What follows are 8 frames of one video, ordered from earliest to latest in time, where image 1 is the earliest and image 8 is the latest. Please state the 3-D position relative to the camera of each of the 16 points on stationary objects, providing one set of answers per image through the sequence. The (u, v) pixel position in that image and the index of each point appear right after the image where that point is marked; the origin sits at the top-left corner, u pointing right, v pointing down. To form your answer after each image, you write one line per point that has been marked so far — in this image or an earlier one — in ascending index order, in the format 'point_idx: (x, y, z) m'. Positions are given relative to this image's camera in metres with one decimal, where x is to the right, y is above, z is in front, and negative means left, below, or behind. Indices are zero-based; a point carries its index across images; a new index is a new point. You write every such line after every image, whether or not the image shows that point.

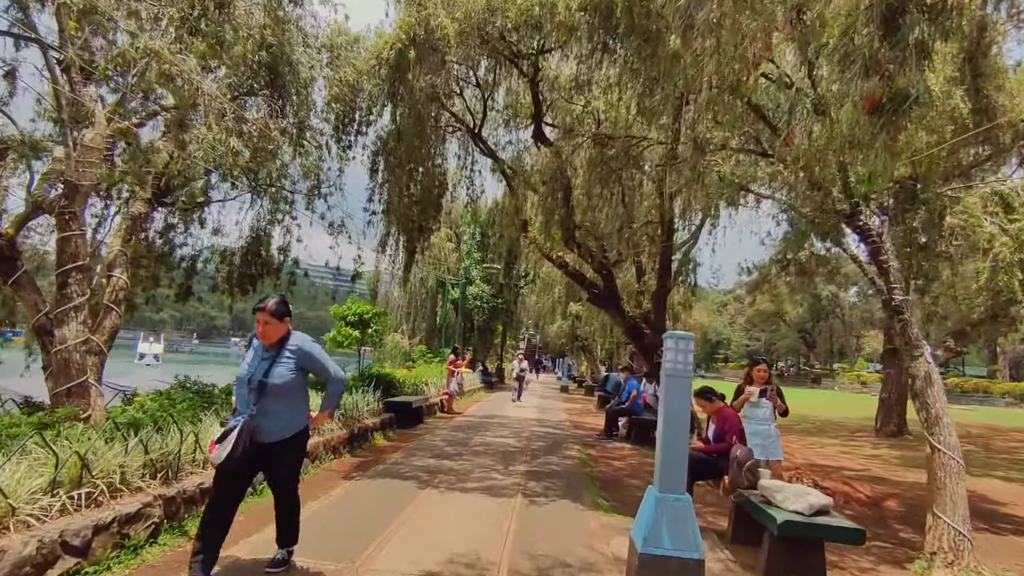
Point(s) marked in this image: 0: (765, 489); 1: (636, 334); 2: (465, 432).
0: (+2.0, -1.6, +4.5) m
1: (+2.7, -1.0, +12.3) m
2: (-0.9, -2.9, +11.2) m
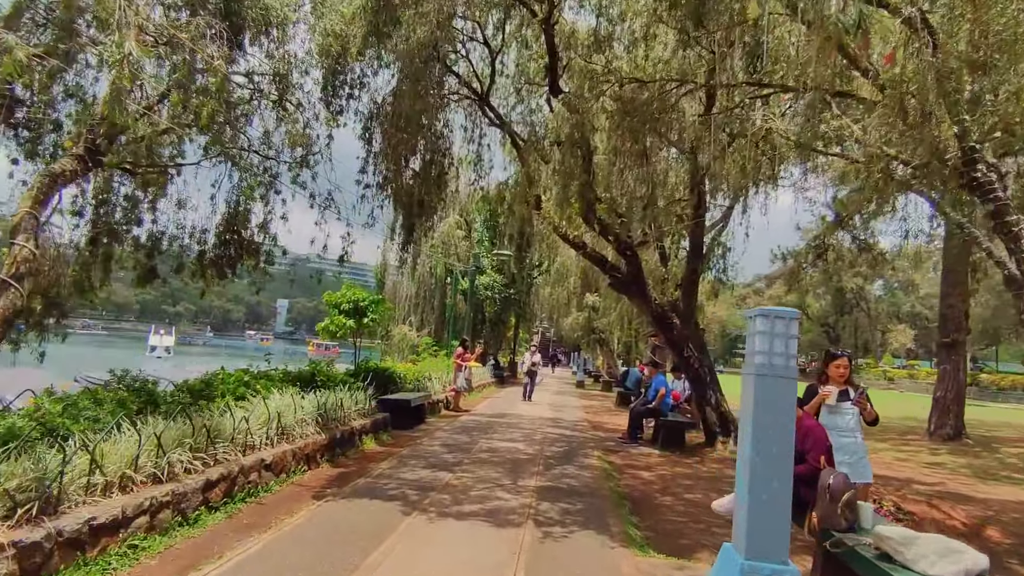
0: (+2.1, -1.4, +3.1) m
1: (+2.9, -0.7, +10.9) m
2: (-0.8, -2.6, +9.9) m
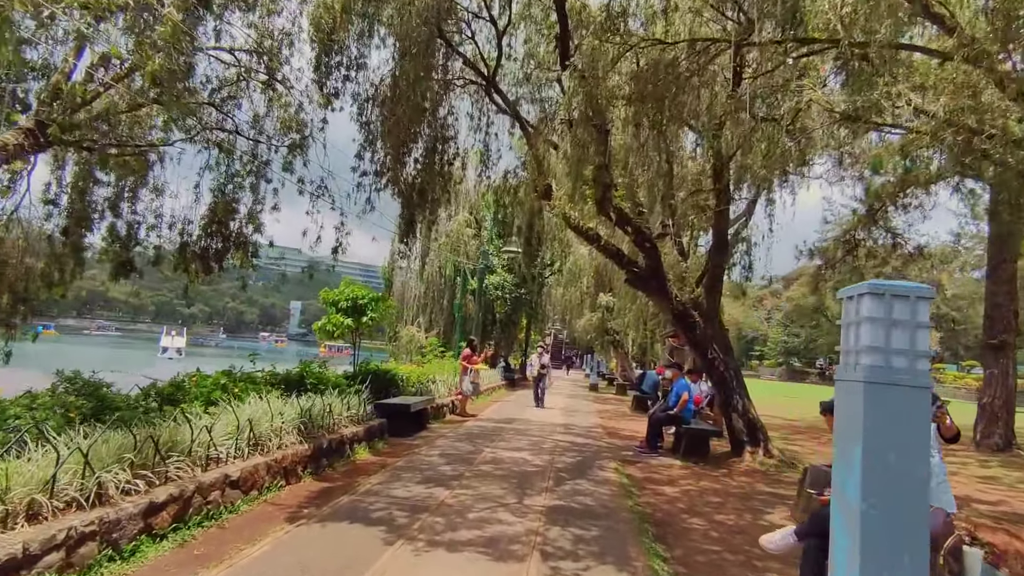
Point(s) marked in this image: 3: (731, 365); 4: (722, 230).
0: (+2.0, -1.3, +2.3) m
1: (+3.1, -0.6, +10.0) m
2: (-0.6, -2.5, +9.1) m
3: (+3.8, -1.4, +9.8) m
4: (+4.0, +1.1, +10.8) m
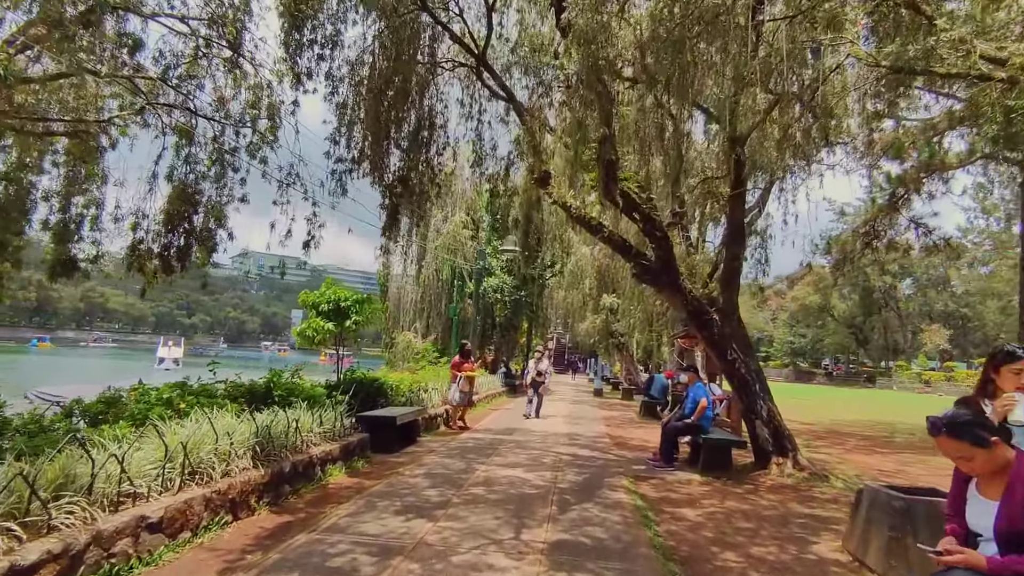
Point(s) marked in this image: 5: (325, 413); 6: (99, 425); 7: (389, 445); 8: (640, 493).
0: (+2.0, -1.1, +1.3) m
1: (+3.0, -0.5, +9.1) m
2: (-0.6, -2.5, +8.1) m
3: (+3.8, -1.3, +8.9) m
4: (+3.9, +1.2, +9.8) m
5: (-2.4, -1.6, +7.2) m
6: (-3.6, -1.2, +4.8) m
7: (-1.9, -2.4, +8.7) m
8: (+1.6, -2.5, +6.8) m
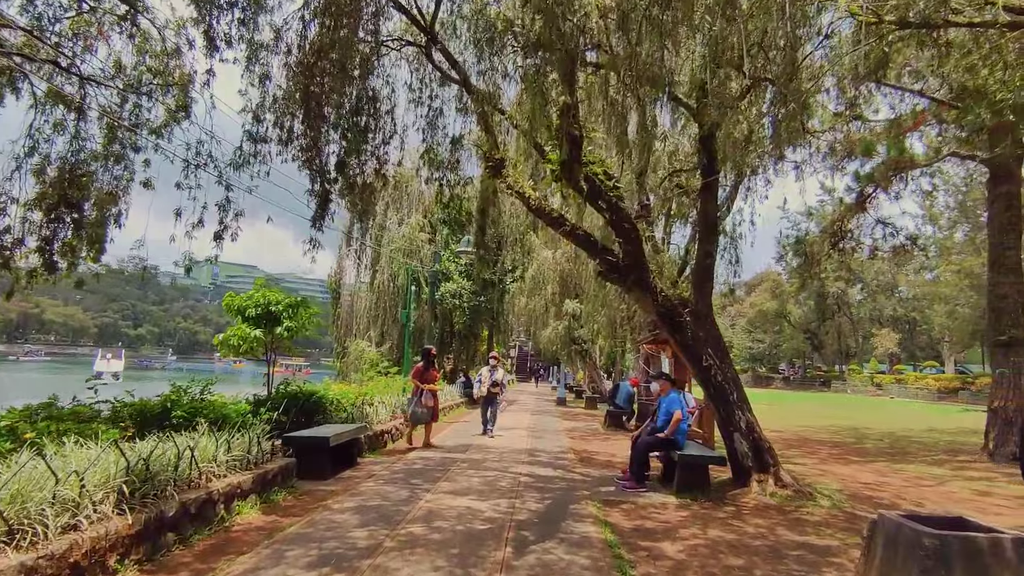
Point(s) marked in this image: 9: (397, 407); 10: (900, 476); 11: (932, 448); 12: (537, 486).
0: (+1.8, -1.0, +0.4) m
1: (+2.3, -0.5, +8.2) m
2: (-1.3, -2.5, +7.1) m
3: (+3.1, -1.2, +8.1) m
4: (+3.2, +1.2, +9.1) m
5: (-2.9, -1.6, +6.0) m
6: (-3.9, -1.1, +3.6) m
7: (-2.5, -2.4, +7.5) m
8: (+1.0, -2.5, +5.9) m
9: (-2.6, -2.6, +12.4) m
10: (+6.7, -3.2, +9.7) m
11: (+10.1, -3.8, +13.4) m
12: (+0.3, -2.6, +7.5) m
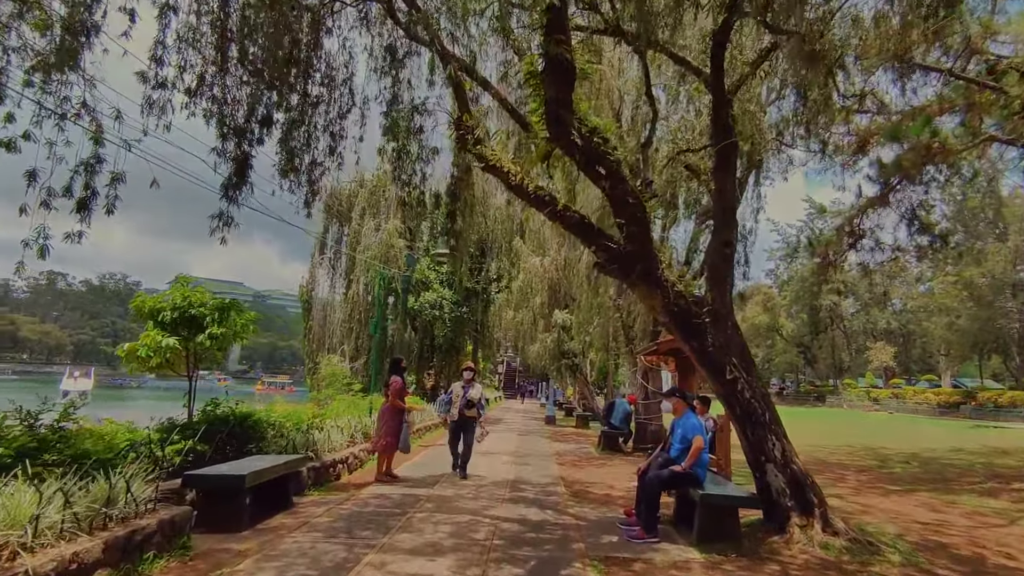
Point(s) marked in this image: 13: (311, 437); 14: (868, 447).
0: (+1.7, -0.7, -1.2) m
1: (+2.1, -0.5, +6.6) m
2: (-1.5, -2.4, +5.3) m
3: (+2.8, -1.2, +6.5) m
4: (+2.9, +1.3, +7.6) m
5: (-3.1, -1.5, +4.2) m
6: (-4.1, -0.9, +1.8) m
7: (-2.8, -2.4, +5.8) m
8: (+0.8, -2.3, +4.2) m
9: (-2.9, -2.7, +10.7) m
10: (+6.4, -3.2, +8.1) m
11: (+9.7, -3.9, +11.9) m
12: (+0.1, -2.6, +5.8) m
13: (-3.1, -2.3, +8.8) m
14: (+11.0, -4.9, +17.4) m
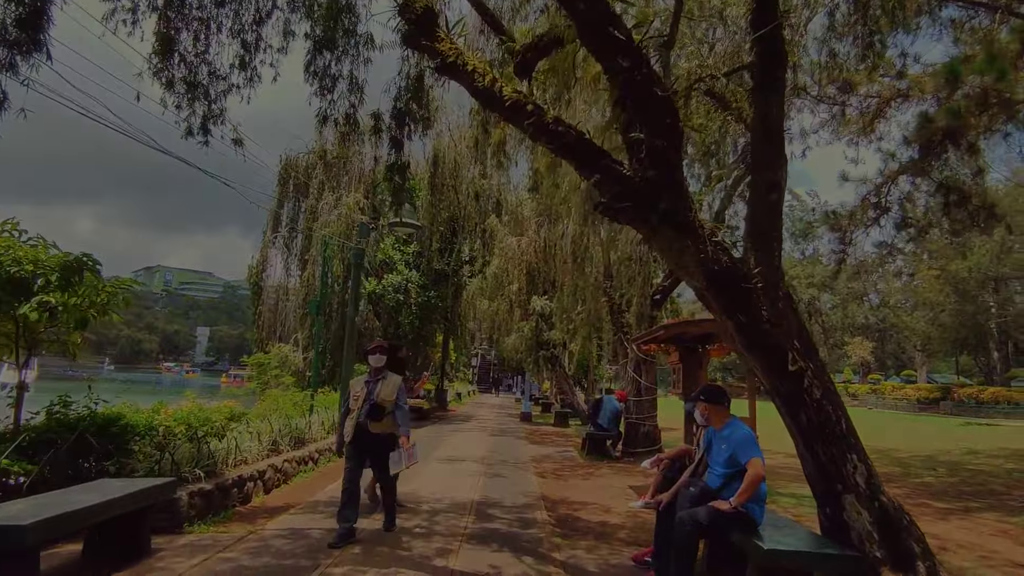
0: (+1.7, -0.4, -3.2) m
1: (+1.8, -0.1, +4.6) m
2: (-1.8, -2.0, +3.2) m
3: (+2.6, -0.8, +4.5) m
4: (+2.6, +1.6, +5.6) m
5: (-3.3, -1.0, +2.0) m
6: (-4.2, -0.5, -0.4) m
7: (-3.1, -1.9, +3.6) m
8: (+0.6, -2.0, +2.2) m
9: (-3.4, -2.2, +8.5) m
10: (+6.0, -2.8, +6.3) m
11: (+9.1, -3.5, +10.2) m
12: (-0.2, -2.2, +3.8) m
13: (-3.5, -1.8, +6.6) m
14: (+10.2, -4.5, +15.9) m
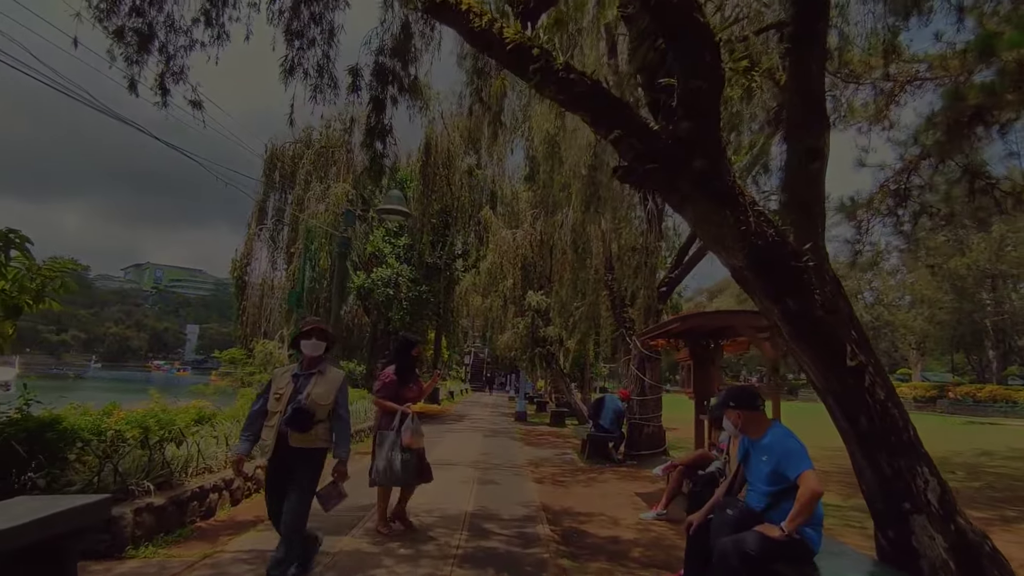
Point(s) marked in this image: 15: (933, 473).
0: (+1.8, -0.3, -3.9) m
1: (+1.8, +0.1, +3.9) m
2: (-1.7, -1.8, +2.4) m
3: (+2.6, -0.7, +3.8) m
4: (+2.6, +1.8, +4.8) m
5: (-3.3, -0.9, +1.2) m
6: (-4.1, -0.4, -1.2) m
7: (-3.0, -1.8, +2.8) m
8: (+0.6, -1.8, +1.4) m
9: (-3.4, -2.1, +7.7) m
10: (+6.0, -2.7, +5.6) m
11: (+9.1, -3.4, +9.6) m
12: (-0.2, -2.0, +3.0) m
13: (-3.5, -1.7, +5.8) m
14: (+10.1, -4.4, +15.2) m
15: (+2.8, -1.2, +3.7) m
